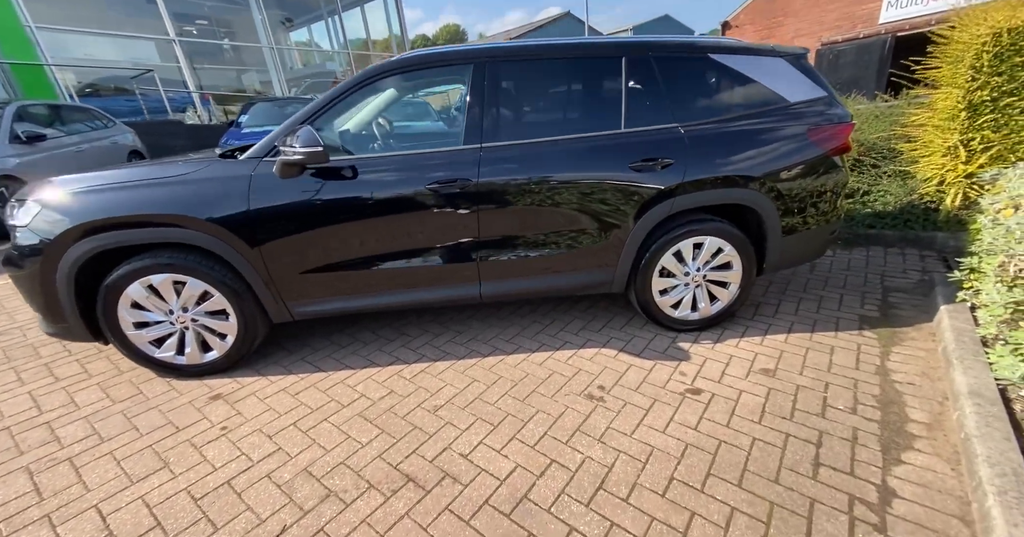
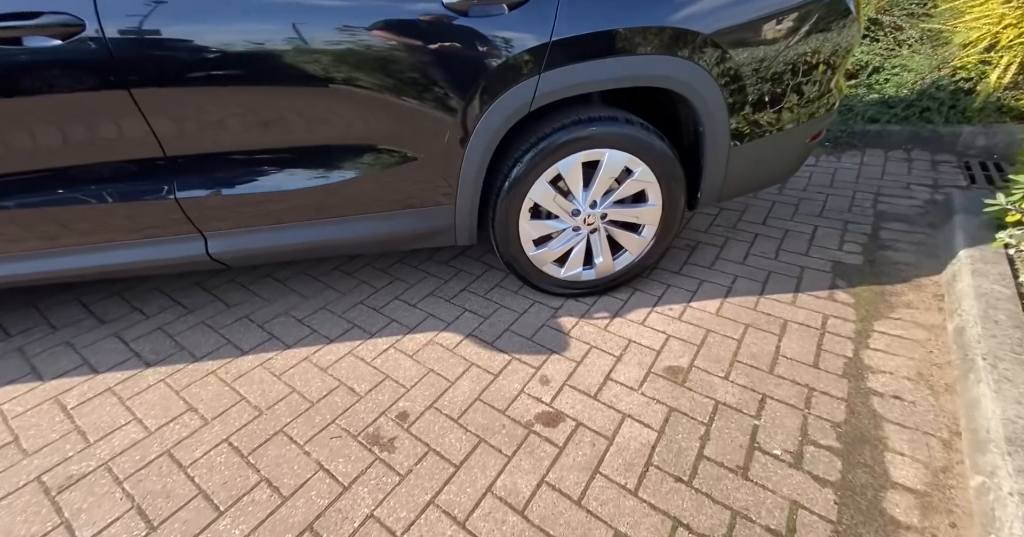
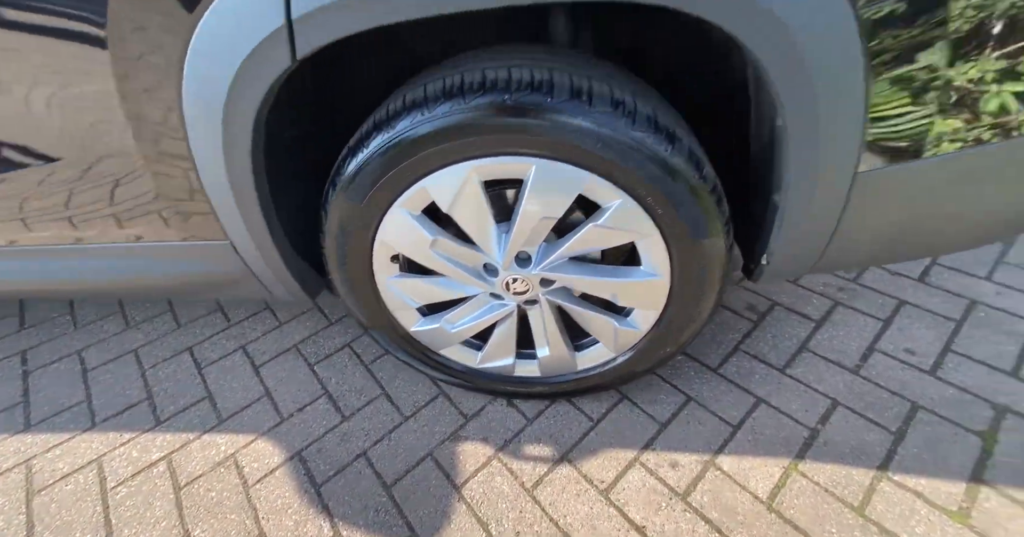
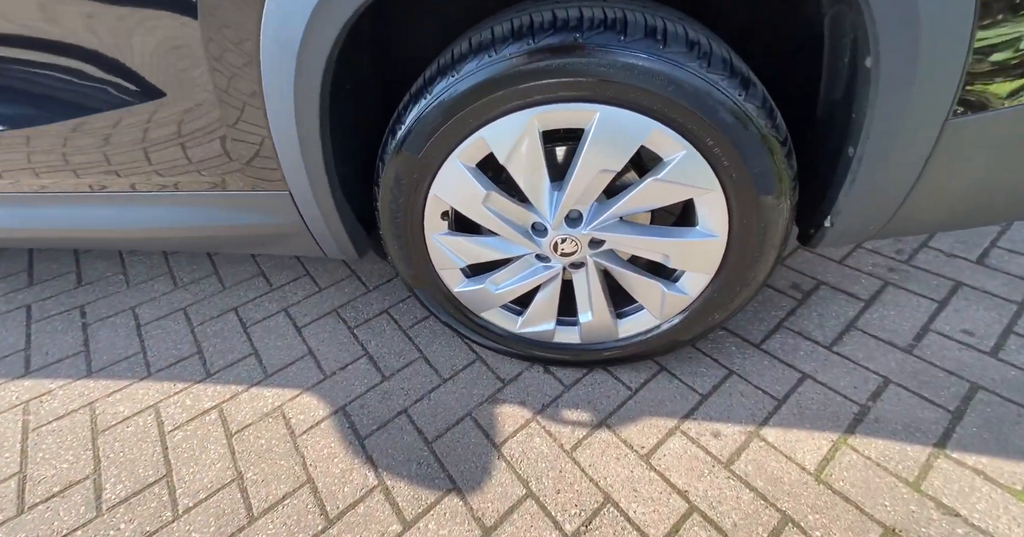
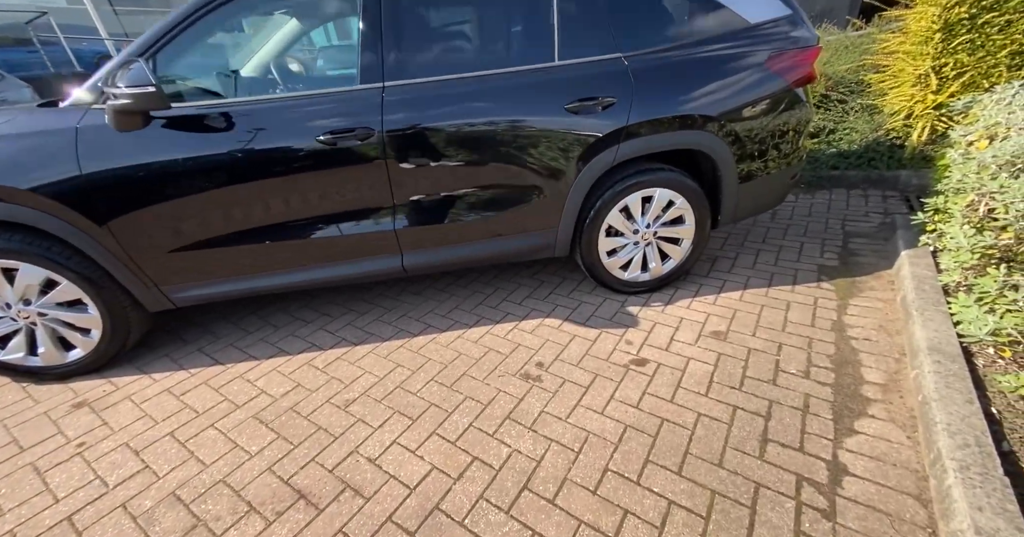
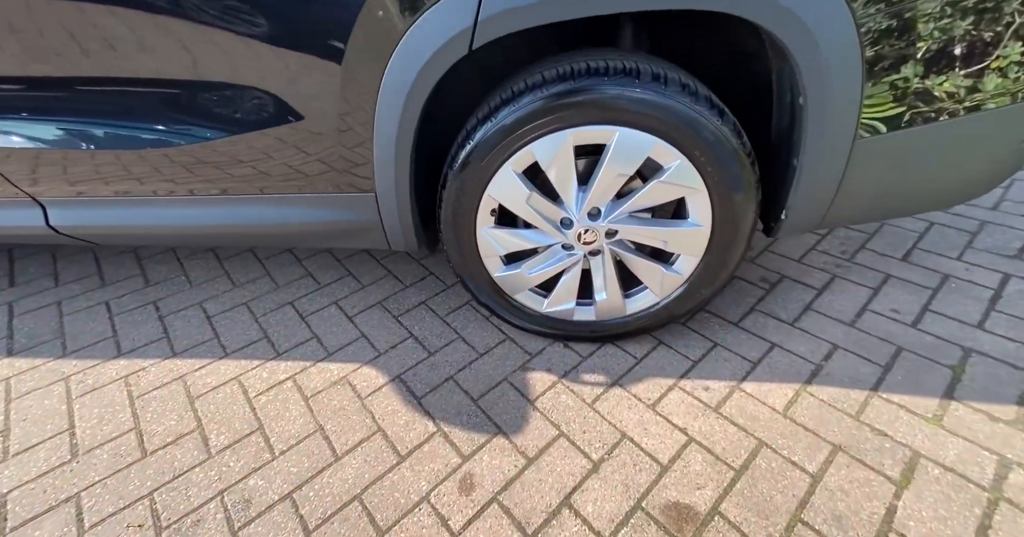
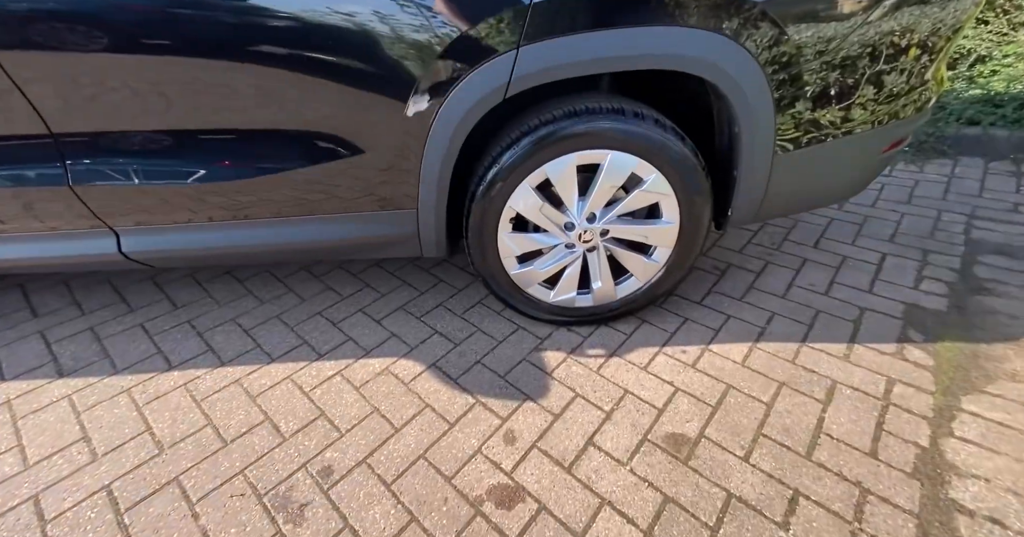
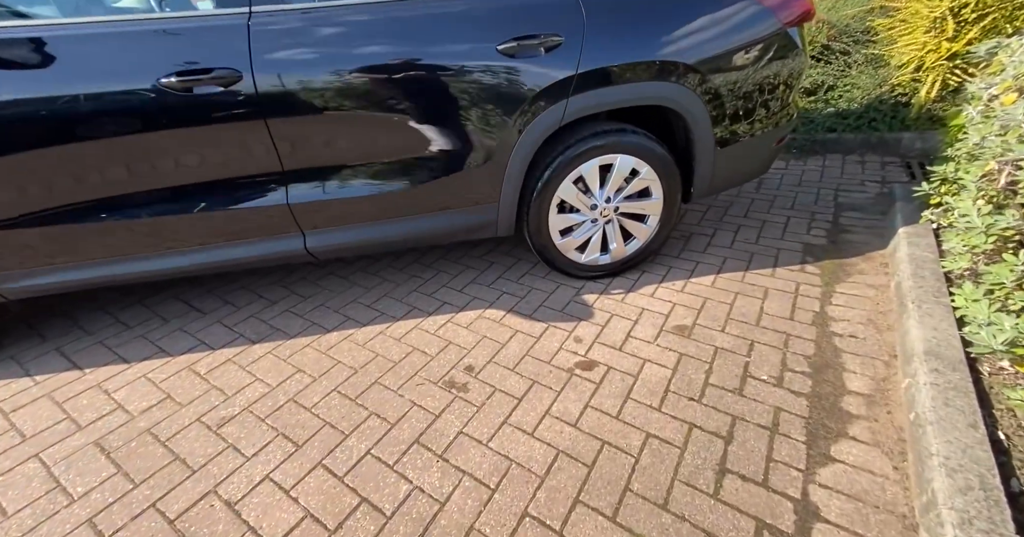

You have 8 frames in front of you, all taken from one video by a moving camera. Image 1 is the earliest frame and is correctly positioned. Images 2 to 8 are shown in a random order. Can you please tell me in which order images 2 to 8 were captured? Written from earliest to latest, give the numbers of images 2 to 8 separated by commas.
5, 8, 2, 7, 6, 4, 3
